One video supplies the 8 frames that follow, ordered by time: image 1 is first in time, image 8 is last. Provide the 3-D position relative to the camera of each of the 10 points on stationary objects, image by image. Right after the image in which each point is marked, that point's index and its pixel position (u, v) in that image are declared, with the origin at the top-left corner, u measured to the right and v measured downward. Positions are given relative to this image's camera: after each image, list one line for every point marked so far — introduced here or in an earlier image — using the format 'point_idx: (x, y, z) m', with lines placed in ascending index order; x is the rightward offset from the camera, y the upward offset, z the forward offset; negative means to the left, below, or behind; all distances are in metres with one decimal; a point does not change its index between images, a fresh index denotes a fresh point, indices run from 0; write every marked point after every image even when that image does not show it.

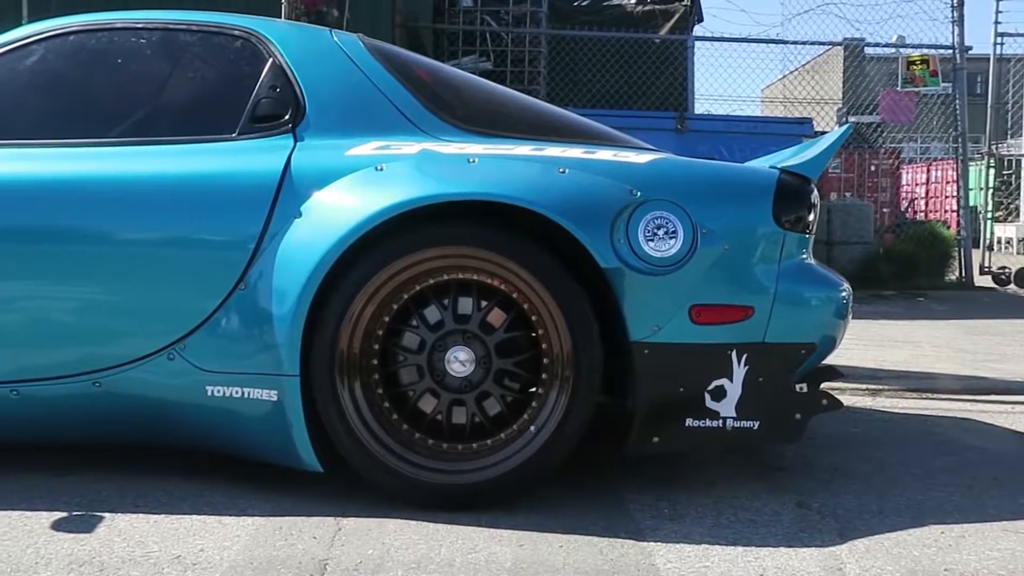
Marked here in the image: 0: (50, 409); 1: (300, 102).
0: (-1.4, -0.4, +3.2) m
1: (-0.7, +0.6, +3.4) m
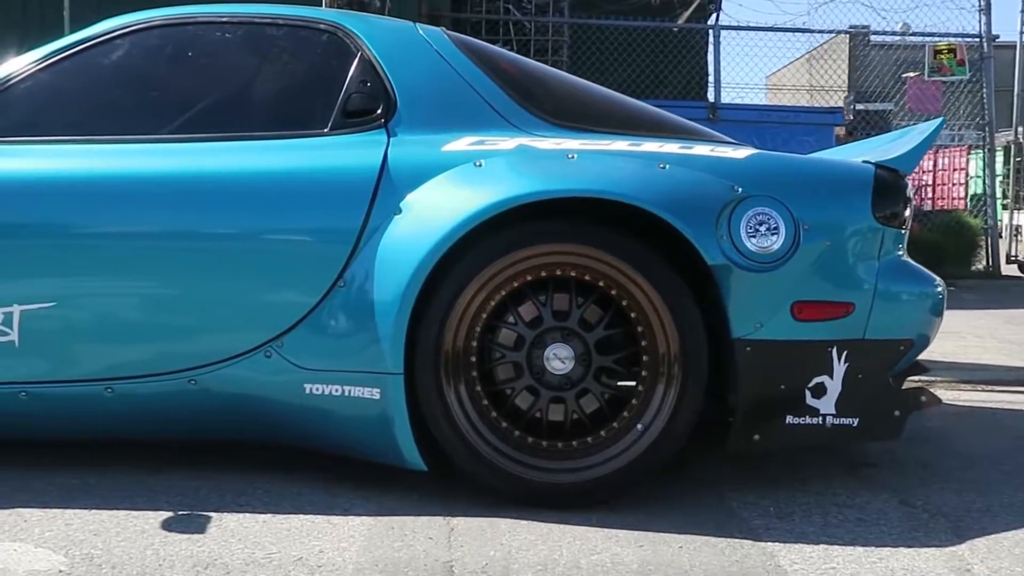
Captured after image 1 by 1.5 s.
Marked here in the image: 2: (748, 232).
0: (-1.1, -0.4, +3.2) m
1: (-0.4, +0.6, +3.3) m
2: (+0.7, +0.2, +3.0) m
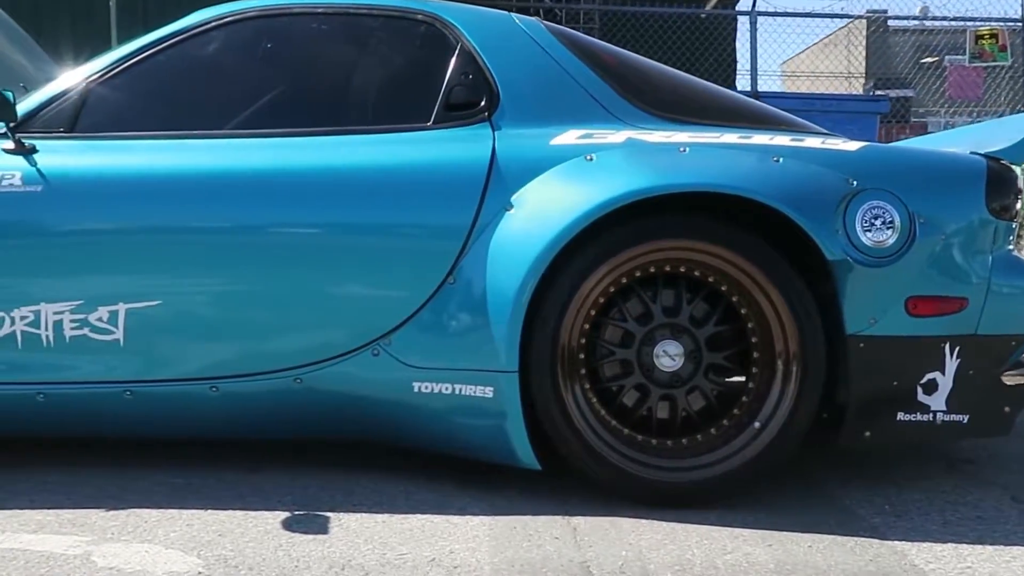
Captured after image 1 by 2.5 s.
0: (-0.8, -0.4, +3.2) m
1: (-0.1, +0.6, +3.3) m
2: (+1.0, +0.2, +3.0) m
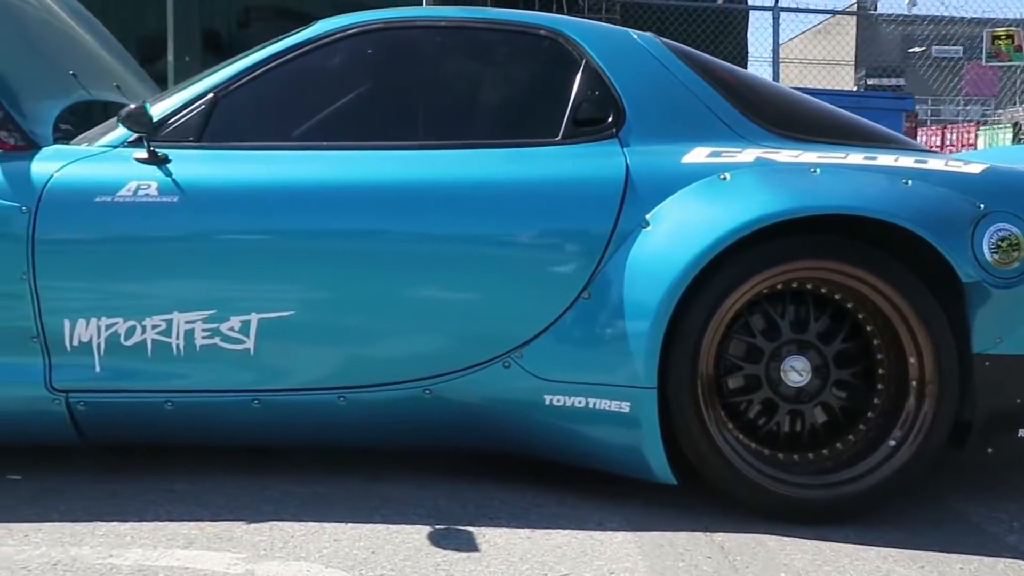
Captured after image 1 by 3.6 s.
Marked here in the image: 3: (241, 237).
0: (-0.4, -0.4, +3.2) m
1: (+0.3, +0.6, +3.3) m
2: (+1.4, +0.1, +3.0) m
3: (-0.8, +0.1, +3.1) m
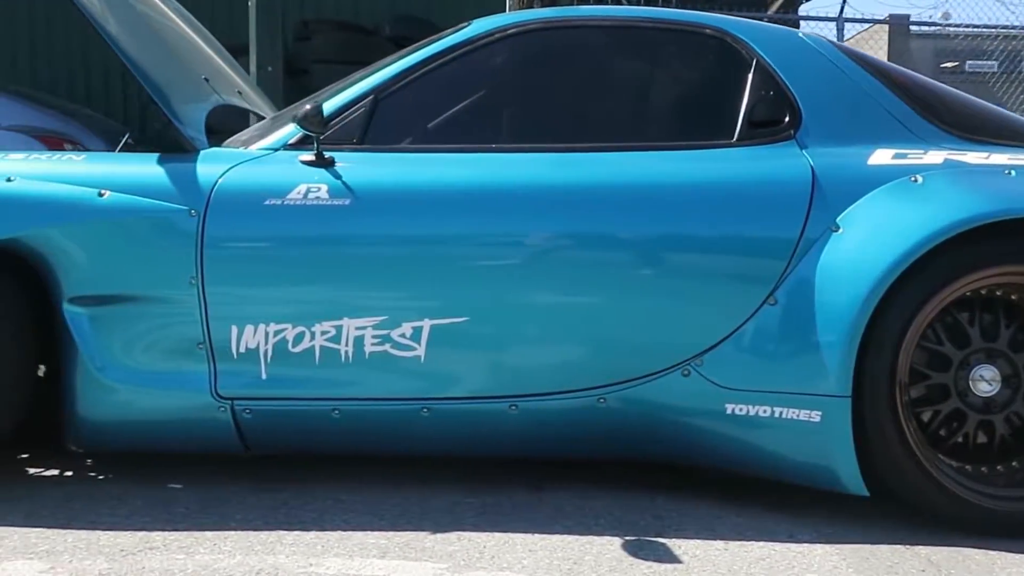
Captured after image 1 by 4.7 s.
0: (+0.1, -0.4, +3.1) m
1: (+0.8, +0.5, +3.2) m
2: (+1.9, +0.1, +2.9) m
3: (-0.3, +0.1, +3.1) m
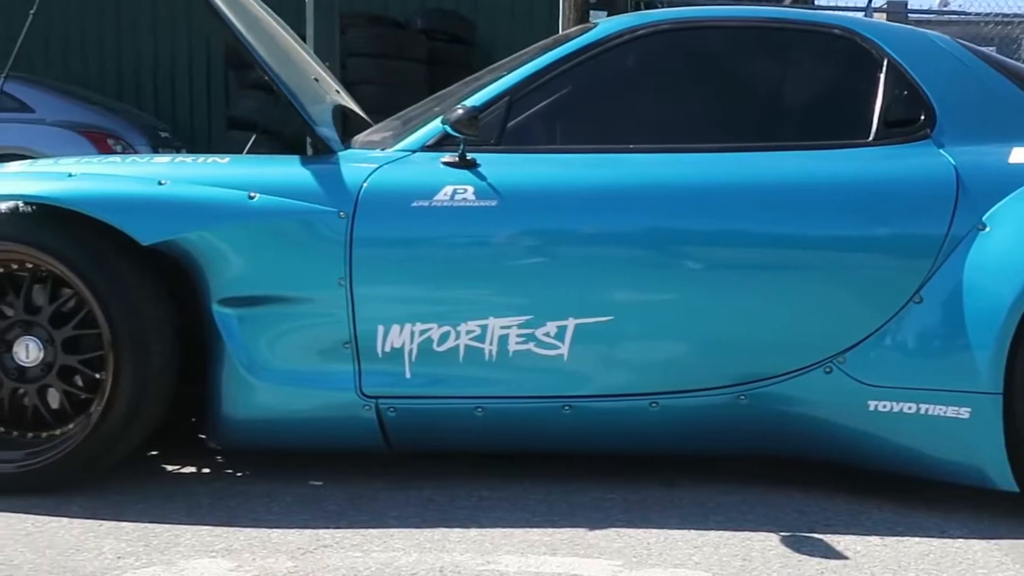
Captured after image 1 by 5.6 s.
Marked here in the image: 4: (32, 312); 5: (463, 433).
0: (+0.5, -0.4, +3.2) m
1: (+1.3, +0.6, +3.2) m
2: (+2.3, +0.1, +3.0) m
3: (+0.2, +0.1, +3.1) m
4: (-1.4, -0.1, +3.2) m
5: (-0.1, -0.4, +3.2) m
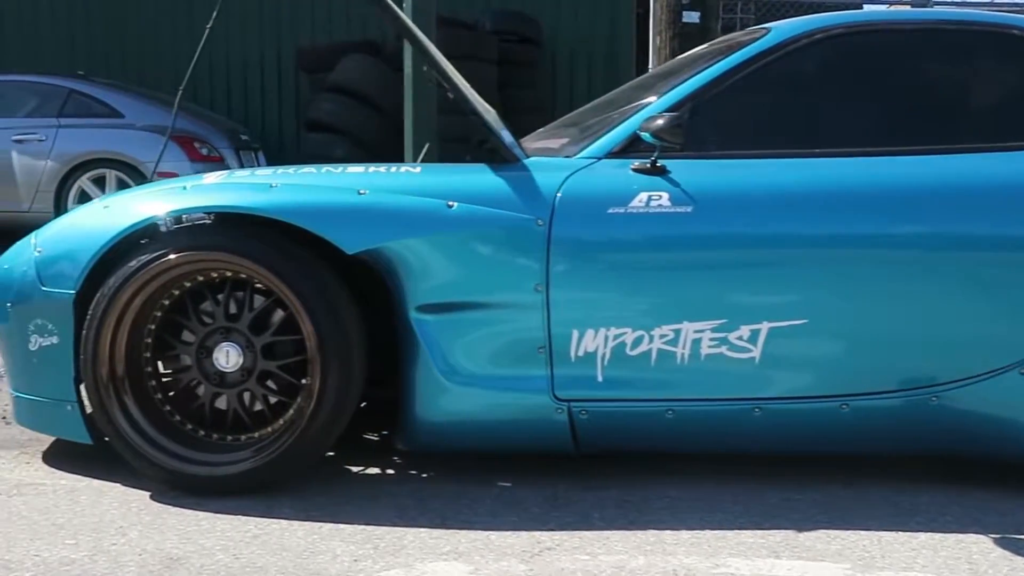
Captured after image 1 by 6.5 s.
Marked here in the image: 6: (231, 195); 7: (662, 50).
0: (+1.1, -0.4, +3.2) m
1: (+1.8, +0.6, +3.2) m
2: (+2.9, +0.1, +2.9) m
3: (+0.7, +0.1, +3.1) m
4: (-0.9, -0.1, +3.3) m
5: (+0.4, -0.4, +3.2) m
6: (-0.8, +0.3, +3.2) m
7: (+0.9, +1.4, +6.4) m
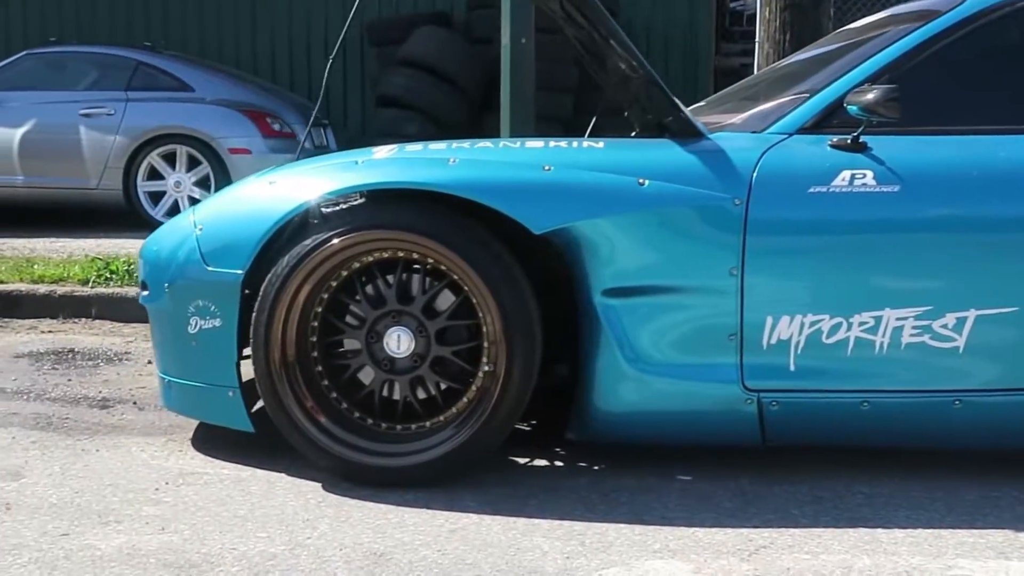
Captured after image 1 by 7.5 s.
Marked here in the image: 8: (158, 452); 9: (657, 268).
0: (+1.6, -0.4, +3.0) m
1: (+2.4, +0.6, +3.0) m
2: (+3.4, +0.1, +2.7) m
3: (+1.3, +0.2, +3.0) m
4: (-0.3, 0.0, +3.1) m
5: (+1.0, -0.4, +3.1) m
6: (-0.3, +0.3, +3.0) m
7: (+1.5, +1.5, +6.2) m
8: (-1.1, -0.5, +3.4) m
9: (+0.4, +0.1, +3.0) m
